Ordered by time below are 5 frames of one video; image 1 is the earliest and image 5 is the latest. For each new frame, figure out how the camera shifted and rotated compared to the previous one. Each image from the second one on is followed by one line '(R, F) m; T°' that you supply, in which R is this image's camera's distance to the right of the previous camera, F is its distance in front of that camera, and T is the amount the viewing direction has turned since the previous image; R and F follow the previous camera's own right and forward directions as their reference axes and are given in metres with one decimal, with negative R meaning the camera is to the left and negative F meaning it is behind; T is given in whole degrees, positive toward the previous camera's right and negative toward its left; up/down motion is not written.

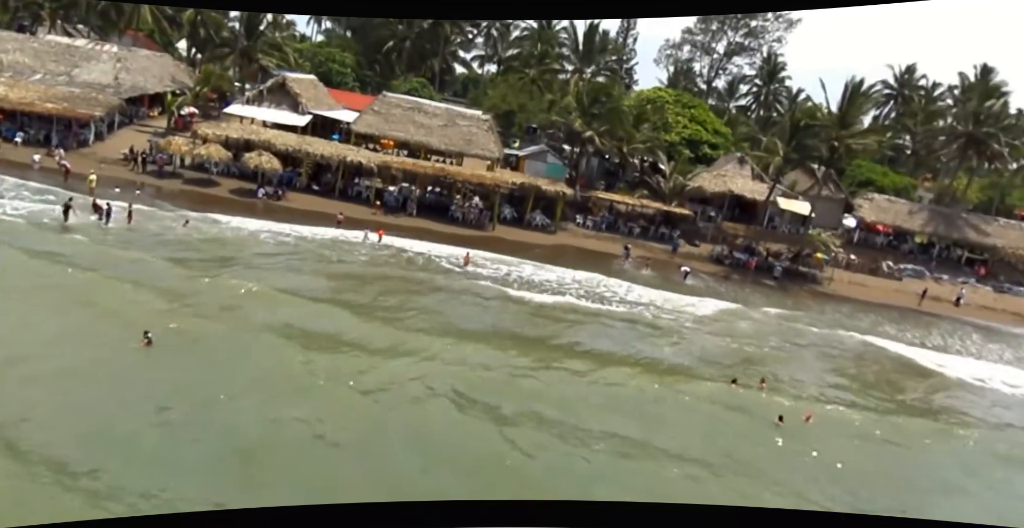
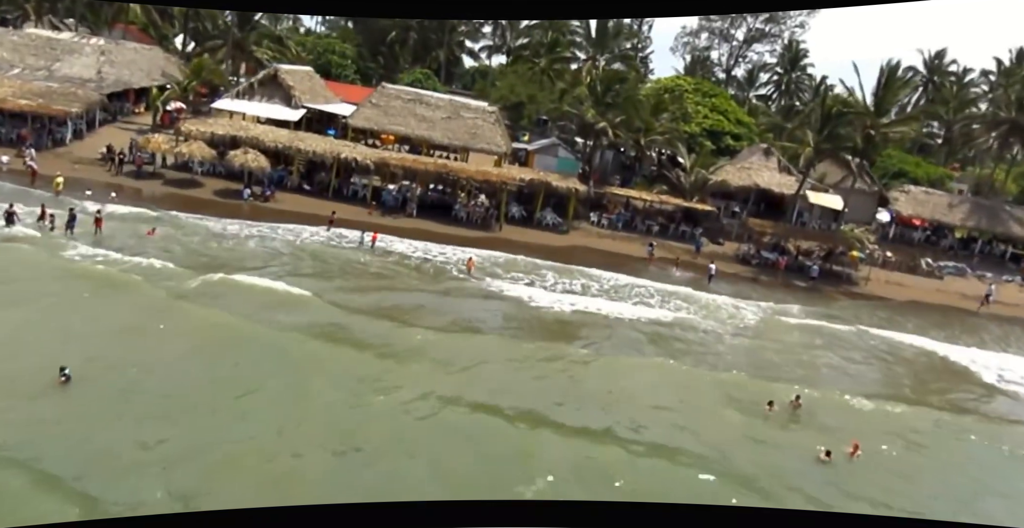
(+0.1, +1.1) m; -1°
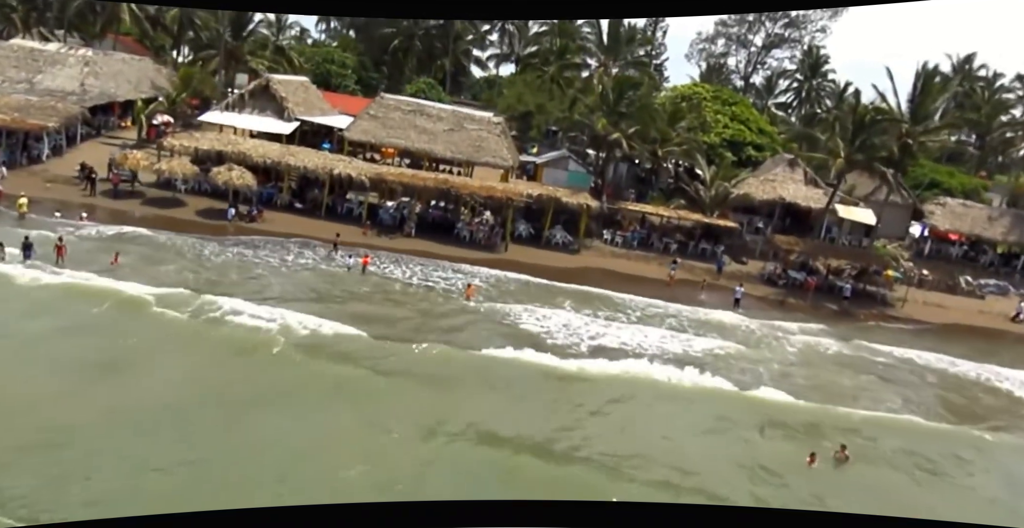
(+0.1, +1.0) m; -1°
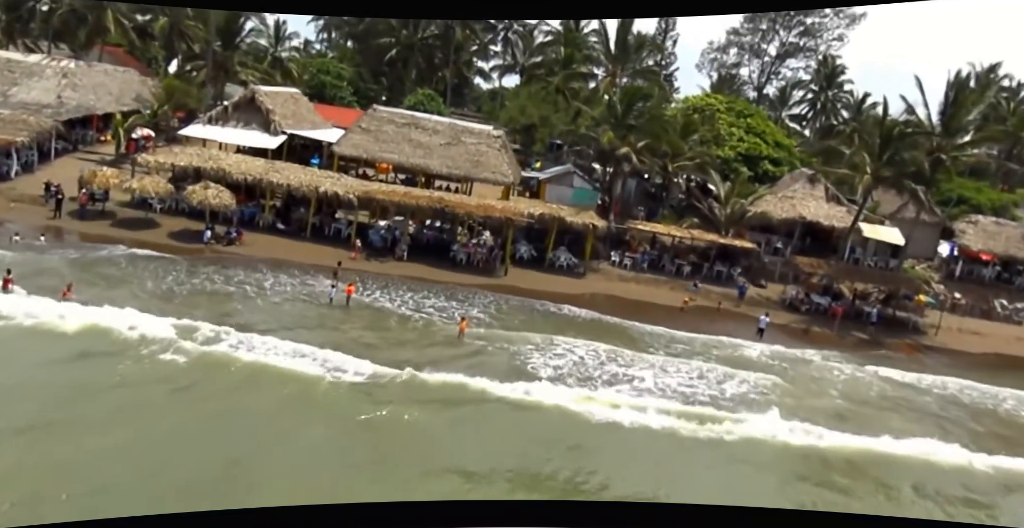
(+0.1, +1.0) m; -1°
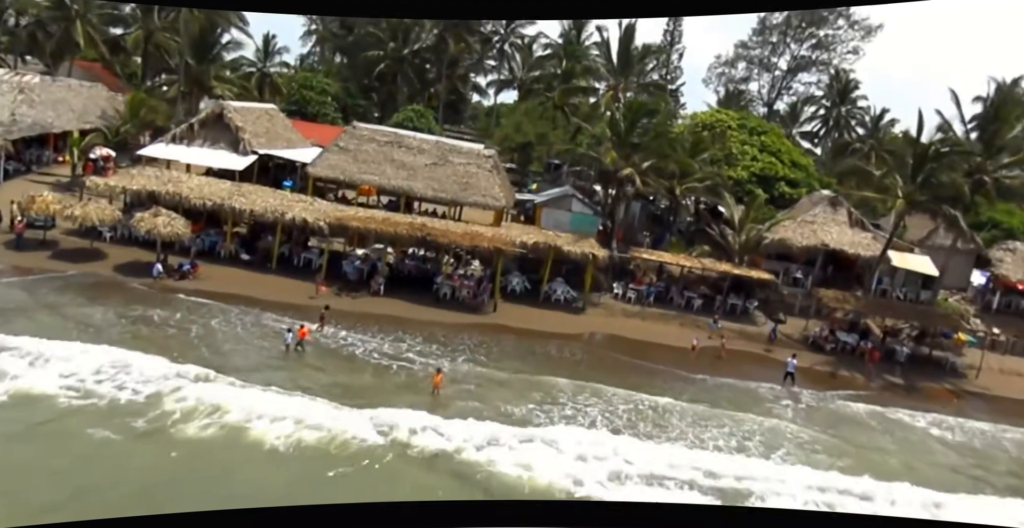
(+0.2, +1.3) m; 0°
